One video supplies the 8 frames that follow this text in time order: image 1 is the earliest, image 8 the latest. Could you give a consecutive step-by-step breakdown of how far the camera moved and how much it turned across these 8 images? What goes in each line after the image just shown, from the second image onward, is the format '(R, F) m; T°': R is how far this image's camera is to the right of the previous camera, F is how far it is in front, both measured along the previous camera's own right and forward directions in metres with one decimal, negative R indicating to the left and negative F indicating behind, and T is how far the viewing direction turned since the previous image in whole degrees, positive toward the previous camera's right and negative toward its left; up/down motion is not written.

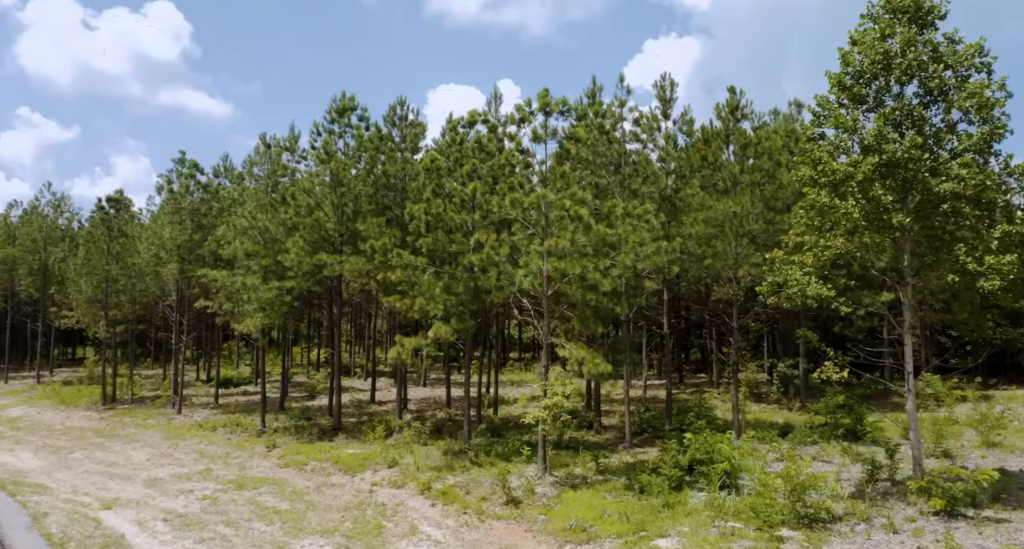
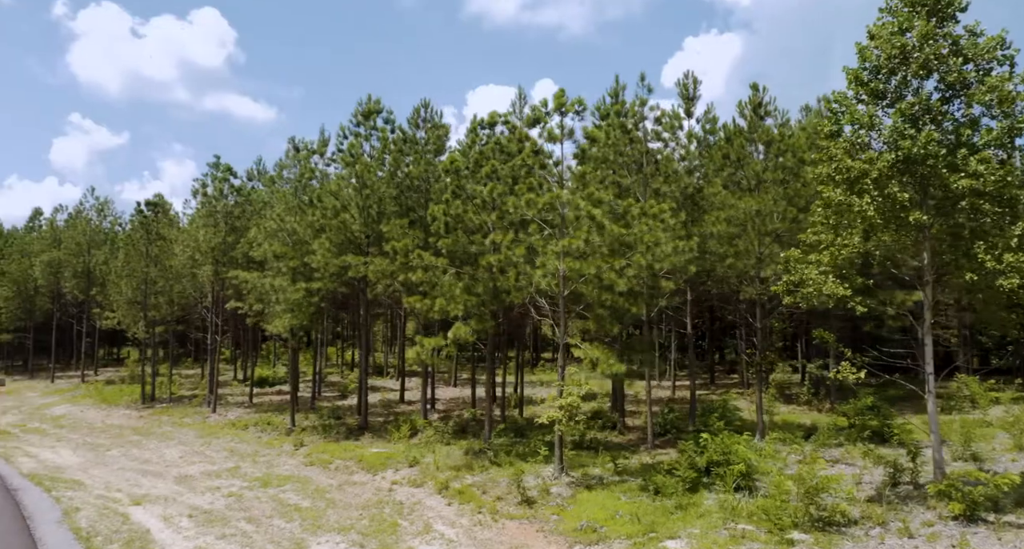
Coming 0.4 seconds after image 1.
(+0.9, -0.1) m; -3°
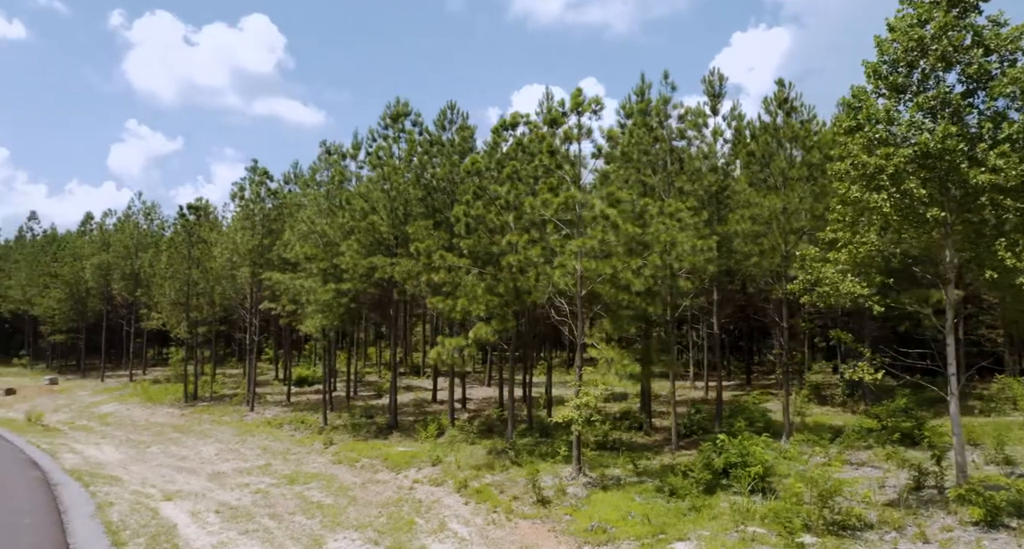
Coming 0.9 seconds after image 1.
(+1.1, 0.0) m; -3°
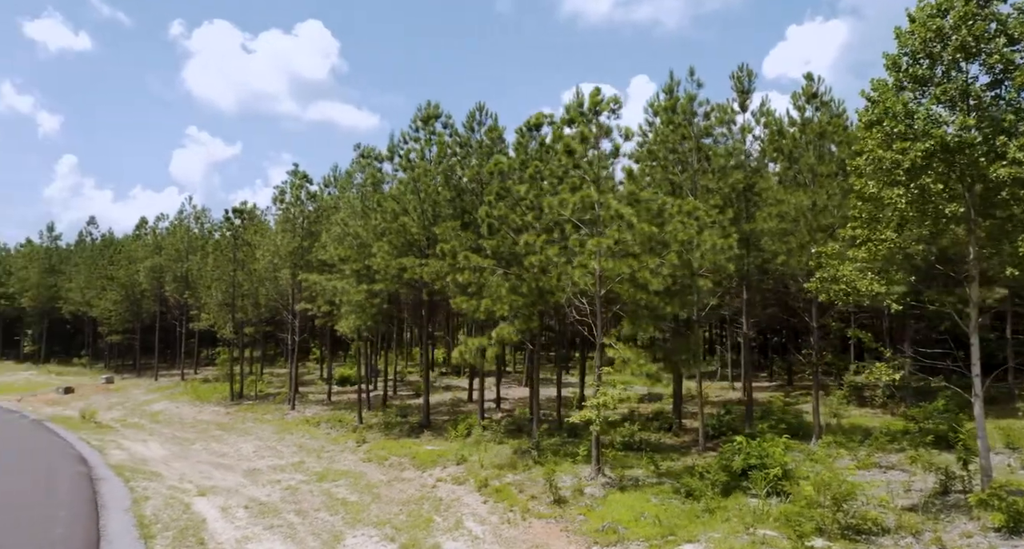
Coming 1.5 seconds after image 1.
(+1.3, -0.1) m; -4°
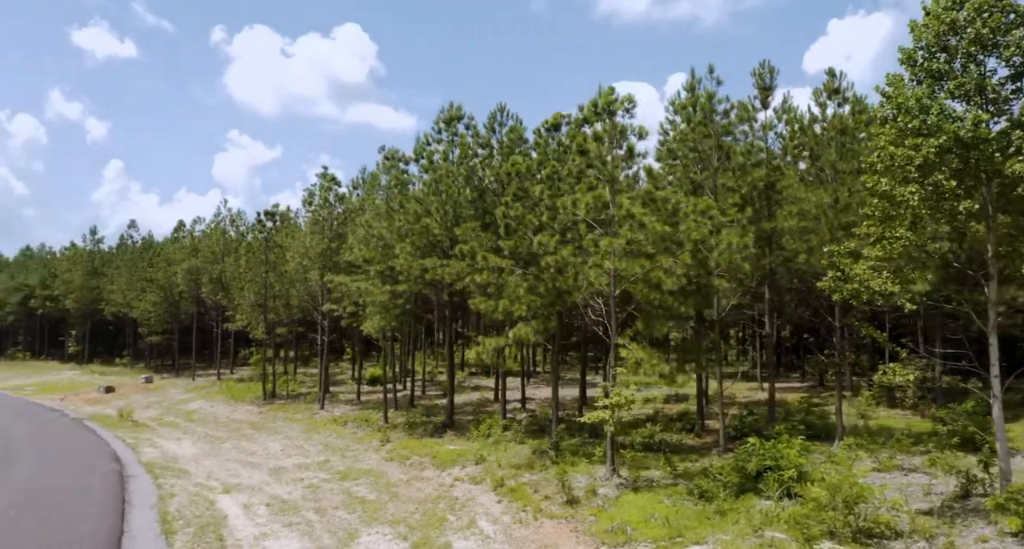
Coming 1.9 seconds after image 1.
(+0.9, -0.1) m; -3°
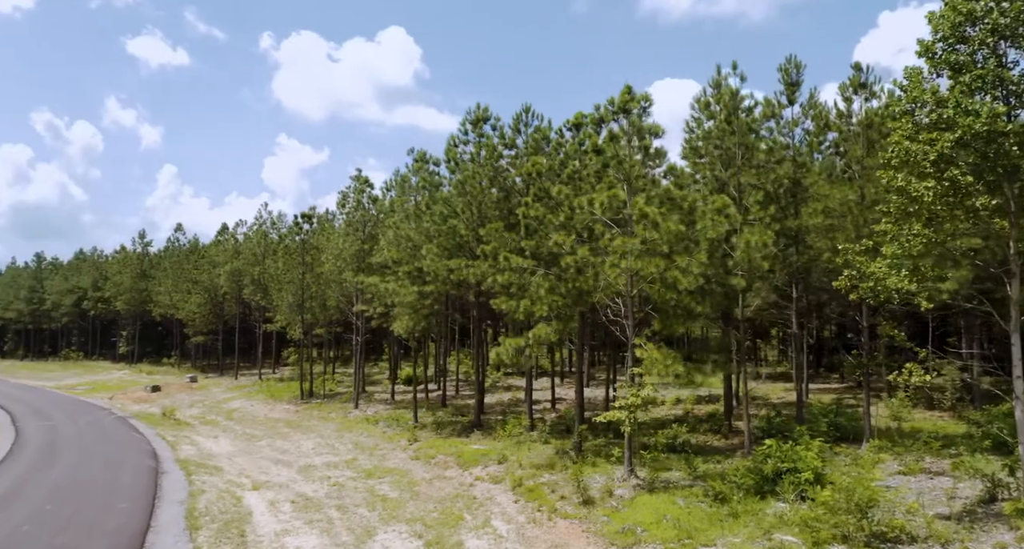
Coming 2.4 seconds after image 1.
(+1.1, 0.0) m; -3°
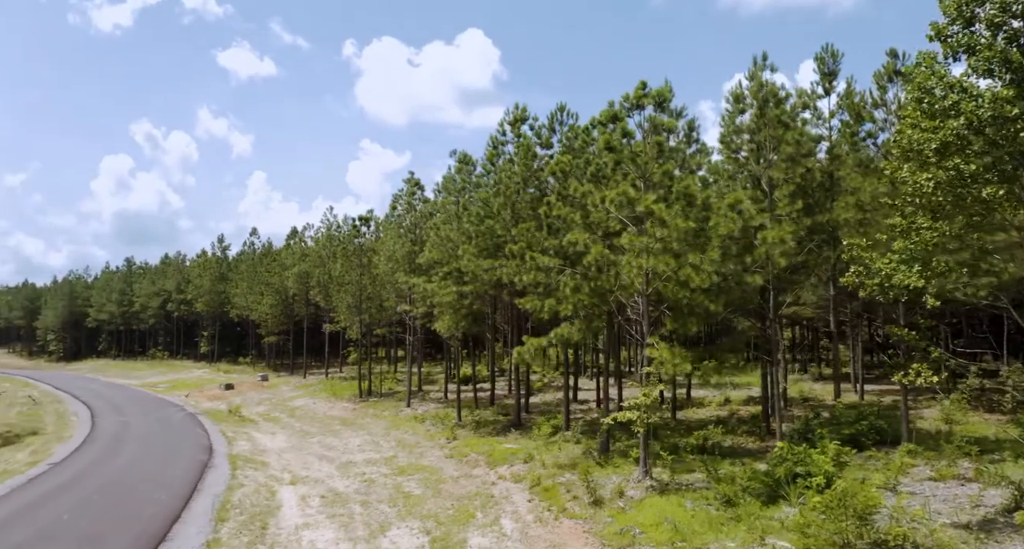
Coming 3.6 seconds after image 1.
(+2.6, +0.1) m; -6°
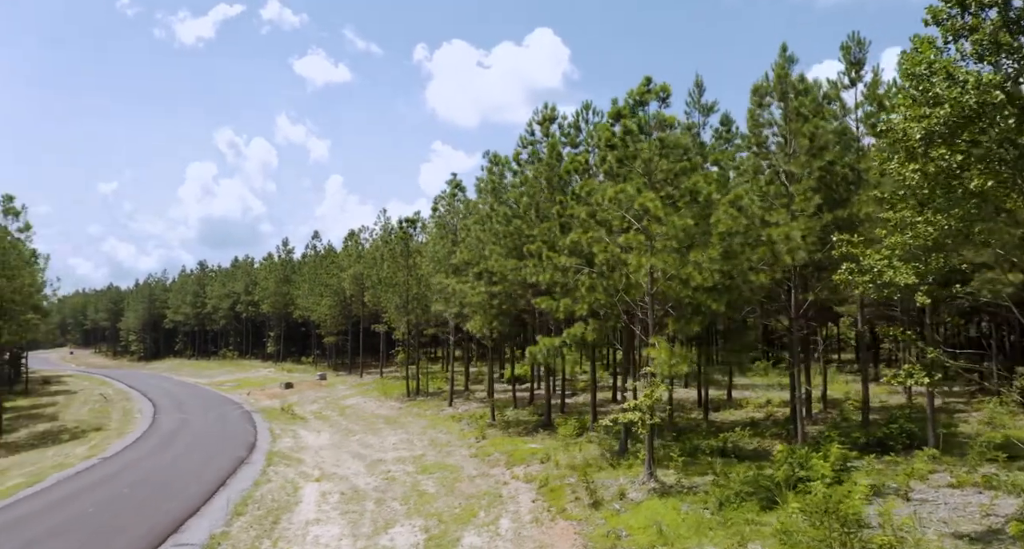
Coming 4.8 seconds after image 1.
(+2.7, +0.1) m; -5°
